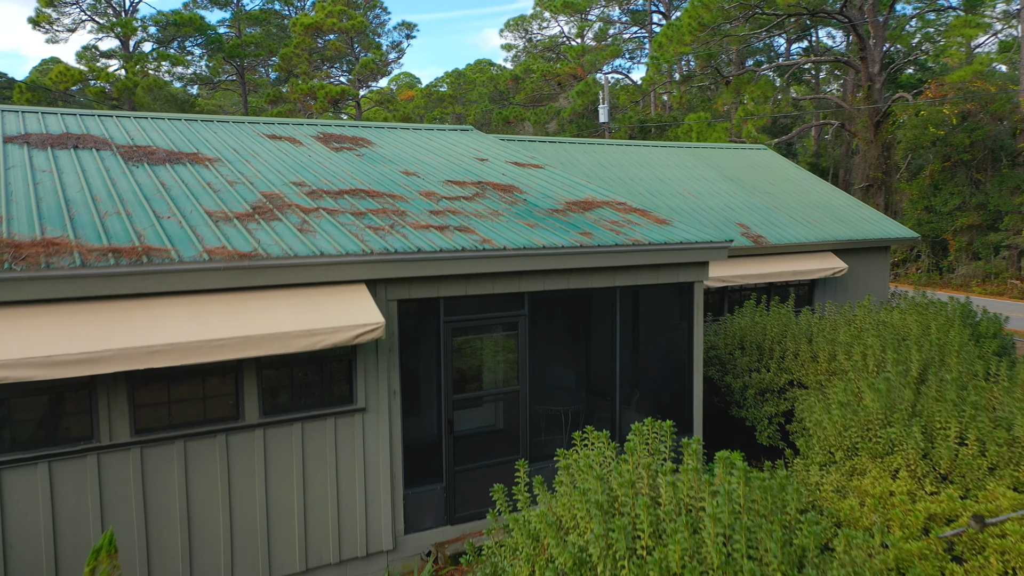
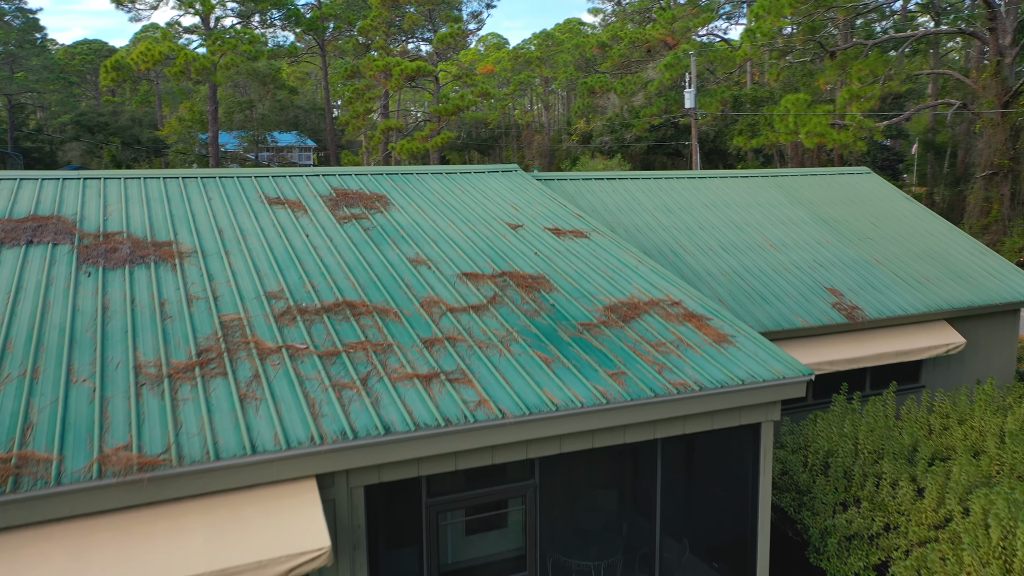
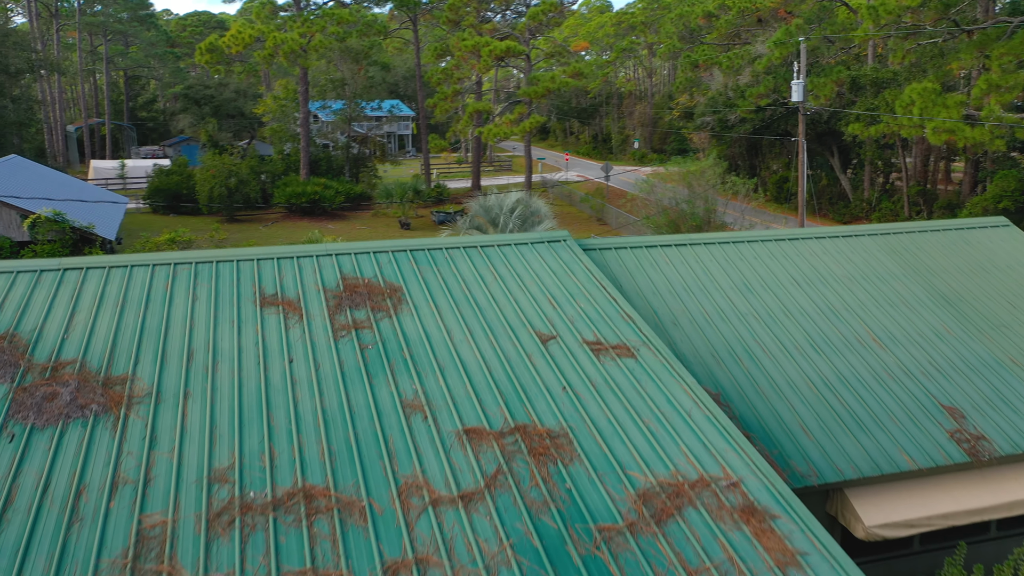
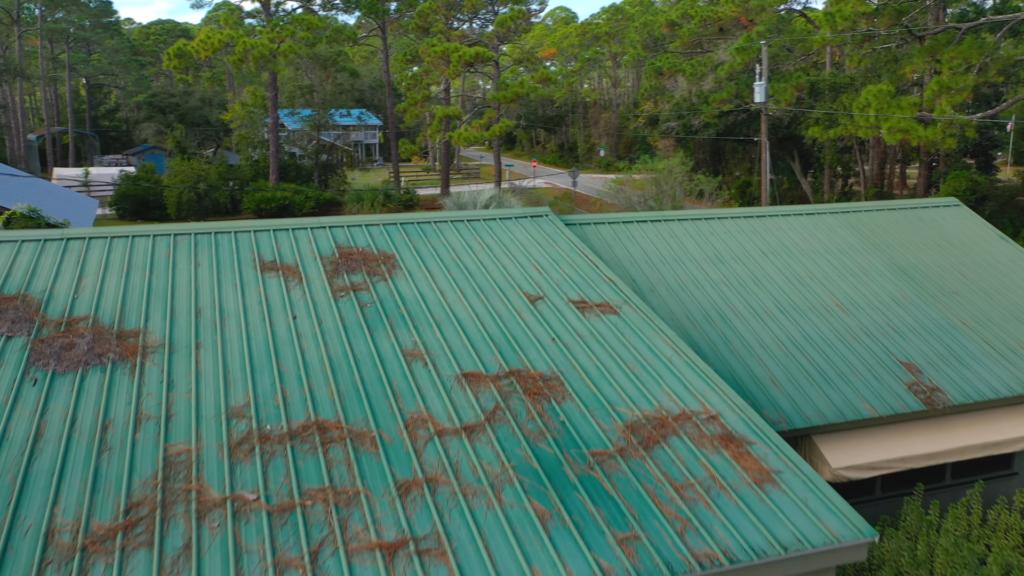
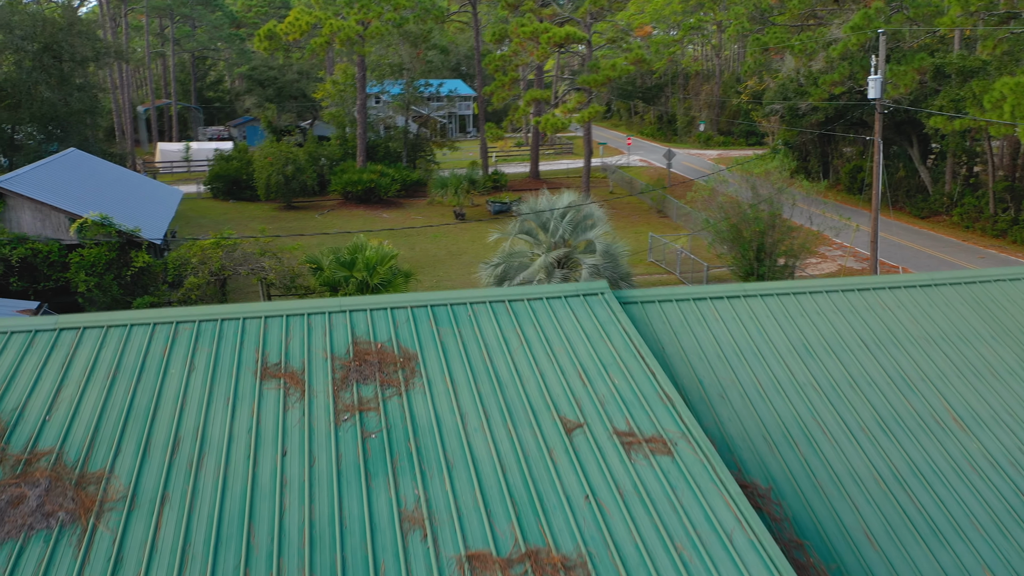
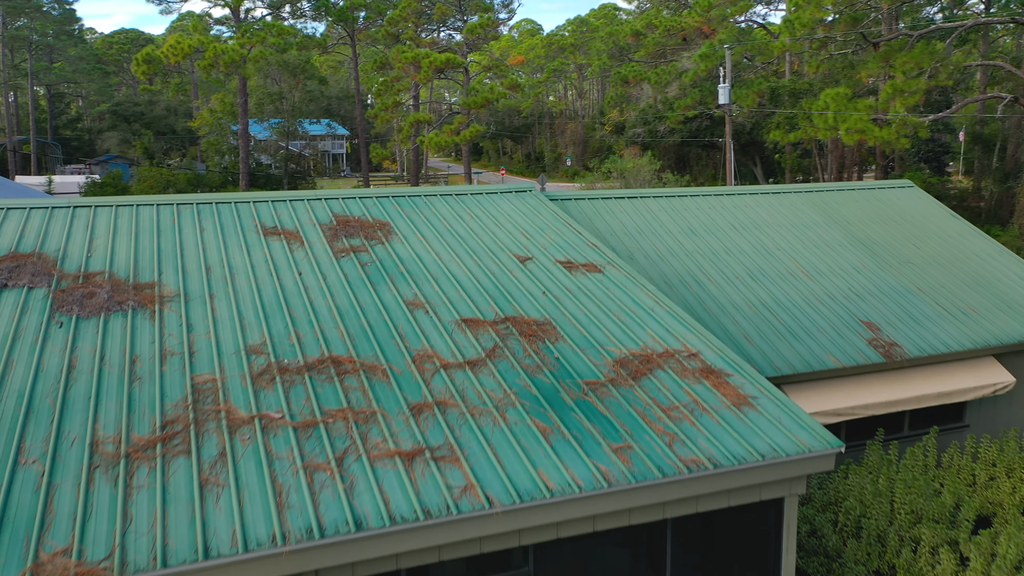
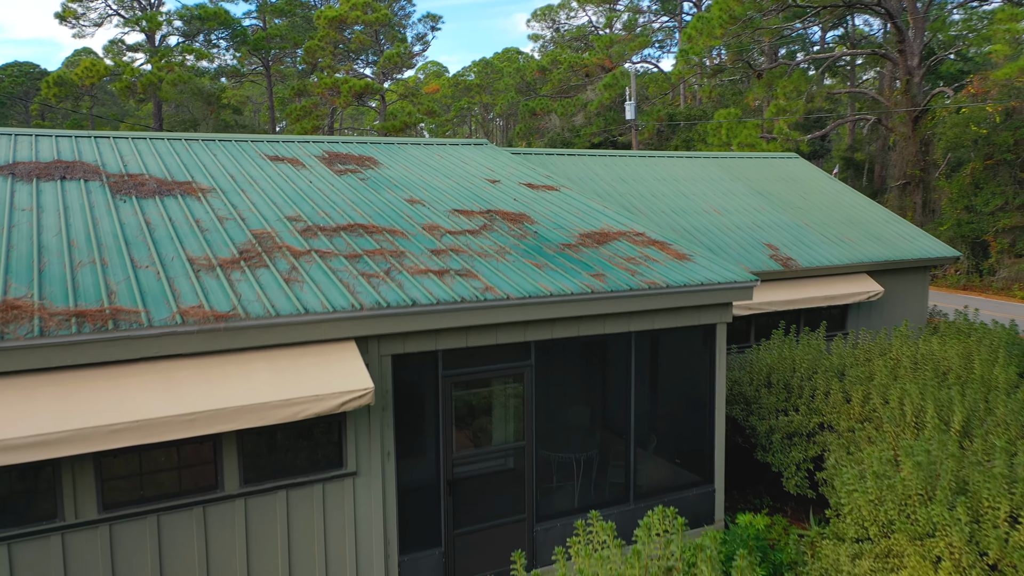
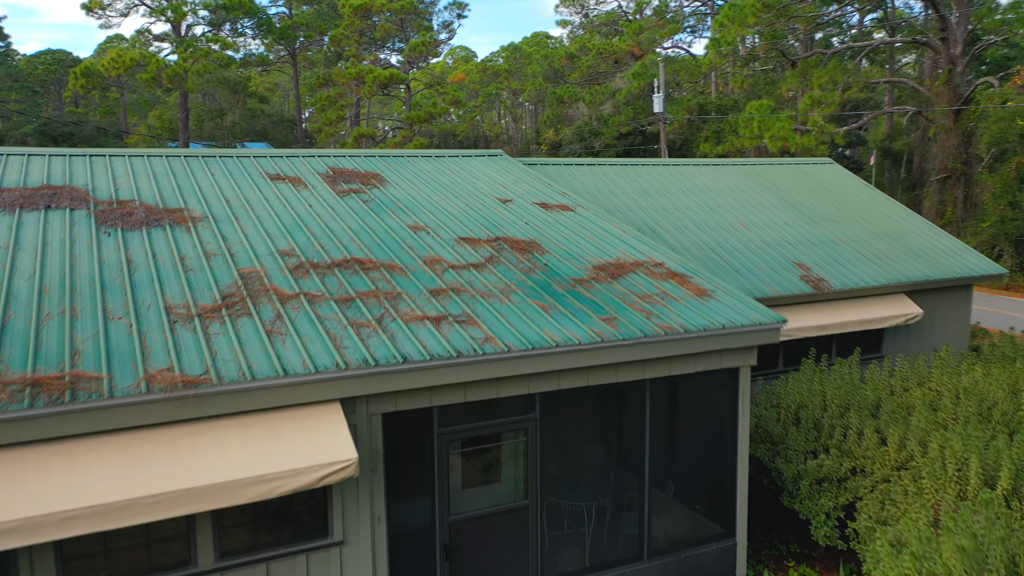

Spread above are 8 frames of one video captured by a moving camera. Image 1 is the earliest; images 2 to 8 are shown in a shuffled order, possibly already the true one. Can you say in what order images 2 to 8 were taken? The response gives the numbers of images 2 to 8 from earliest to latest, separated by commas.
7, 8, 2, 6, 4, 3, 5
